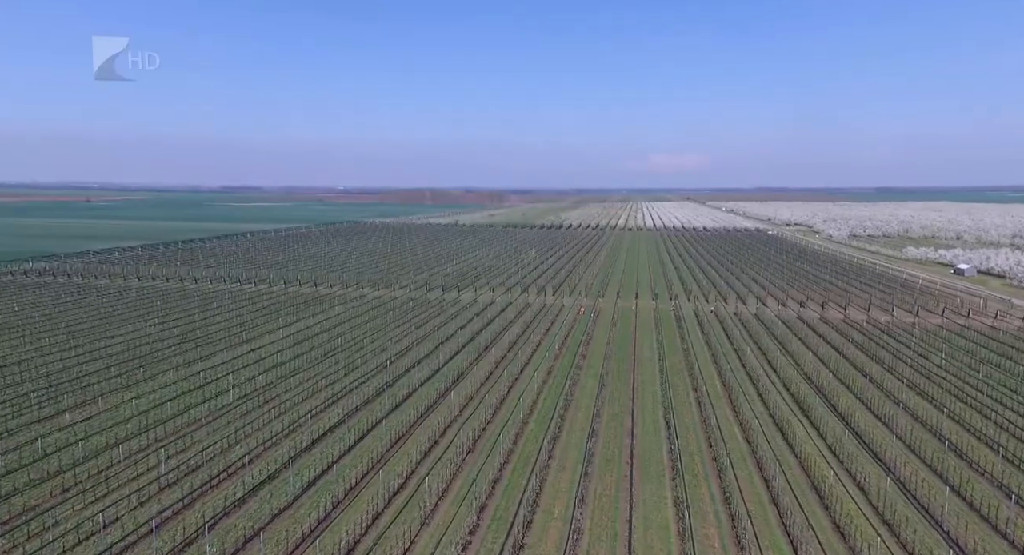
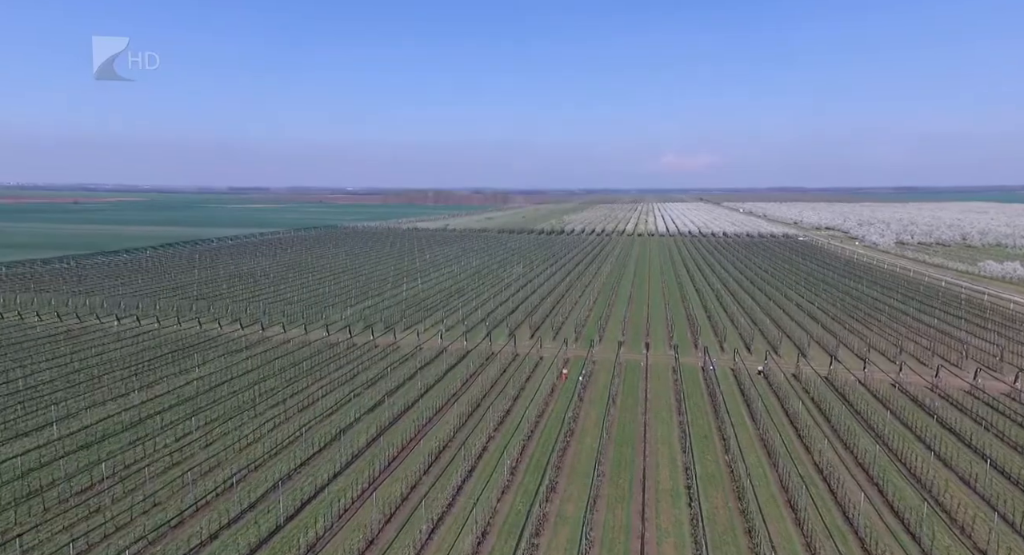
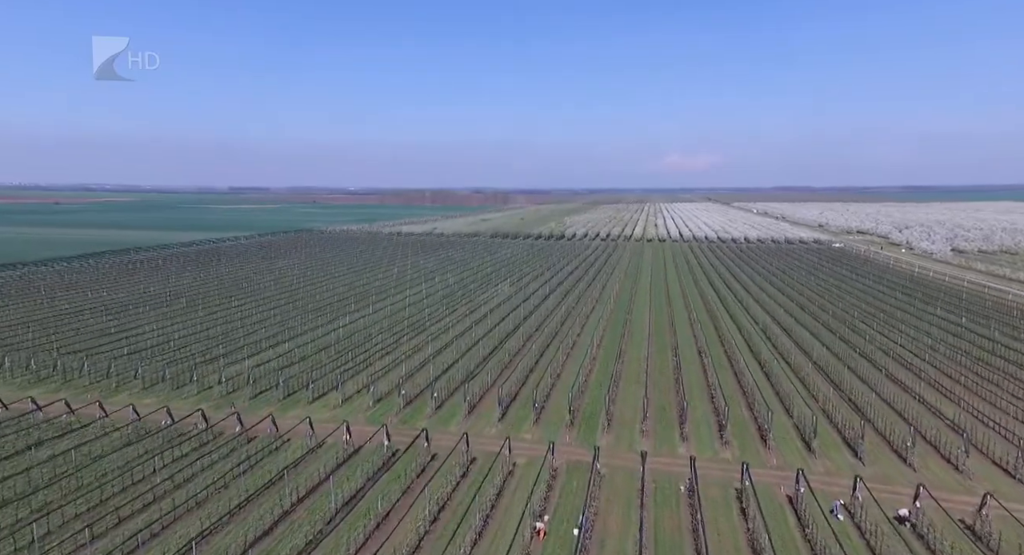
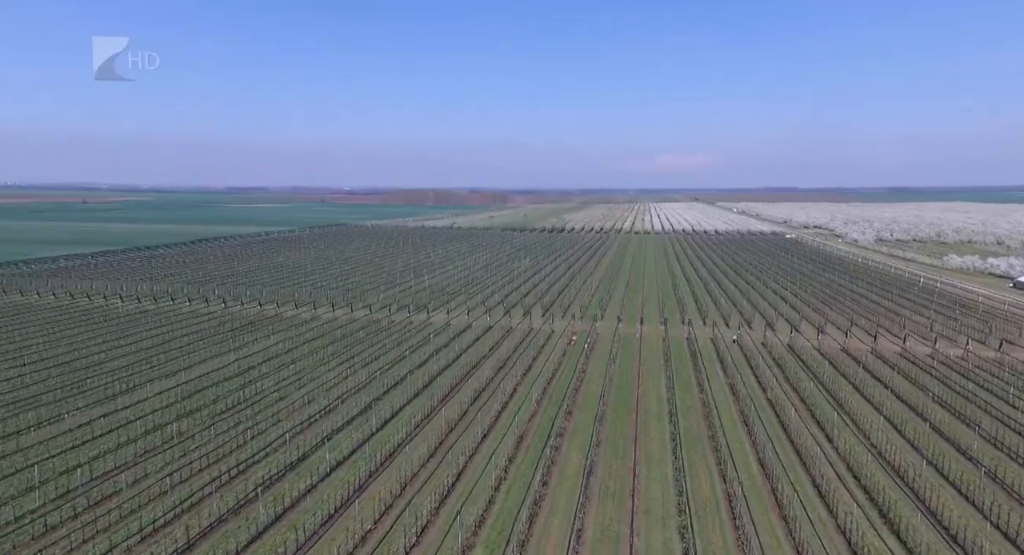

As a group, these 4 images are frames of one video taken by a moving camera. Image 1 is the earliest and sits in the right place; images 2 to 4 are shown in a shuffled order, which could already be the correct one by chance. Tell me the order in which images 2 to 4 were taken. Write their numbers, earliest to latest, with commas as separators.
4, 2, 3
